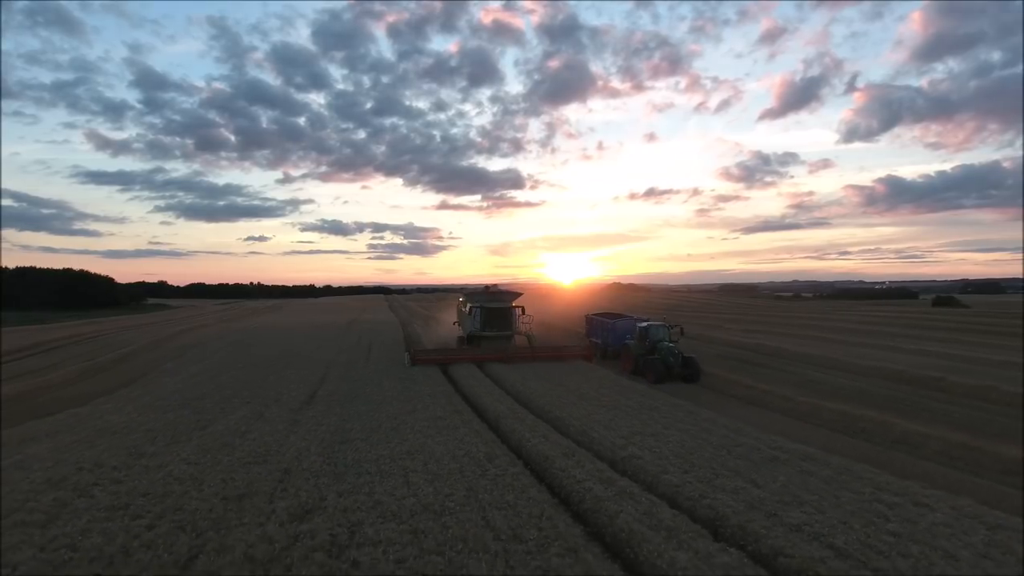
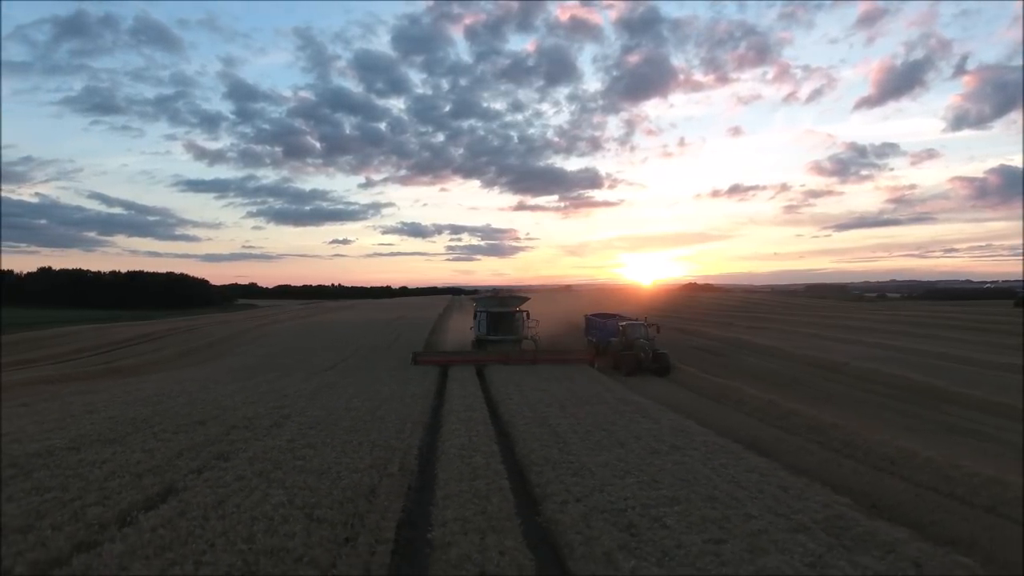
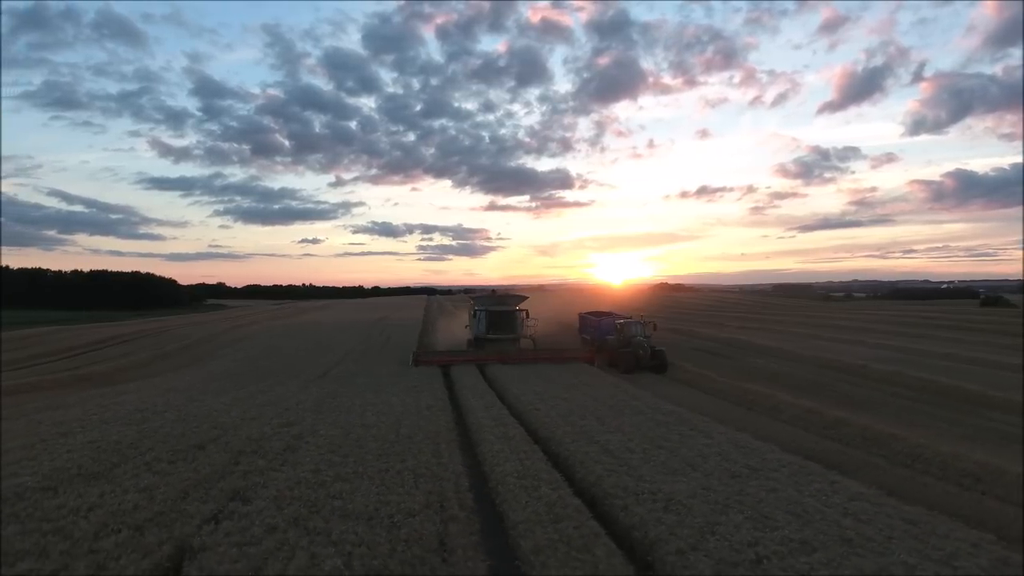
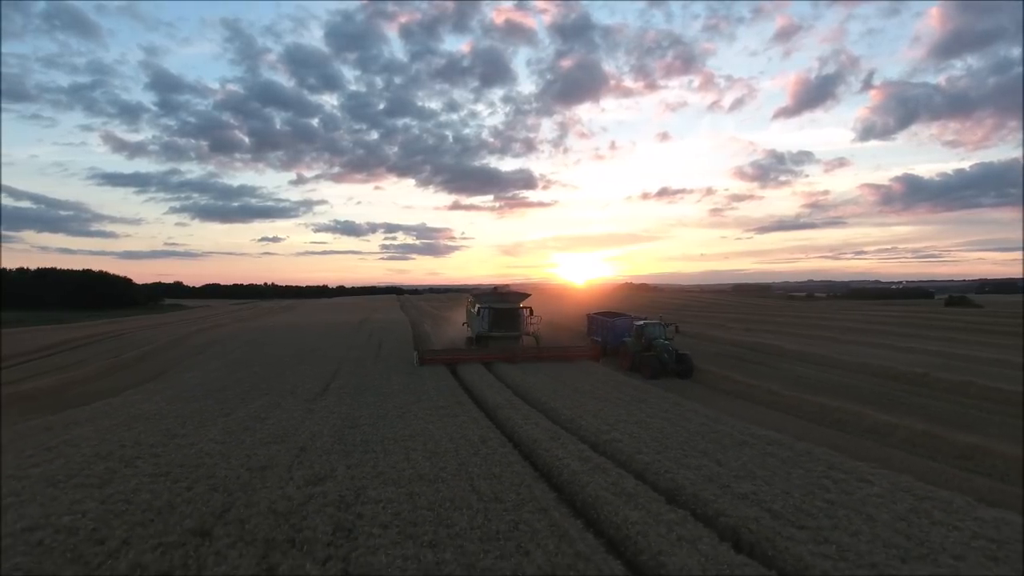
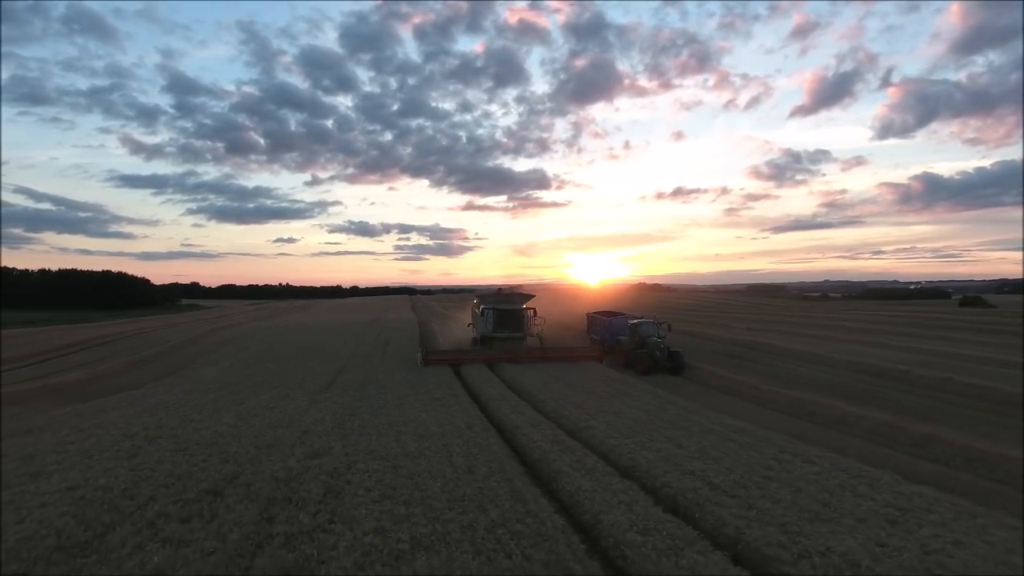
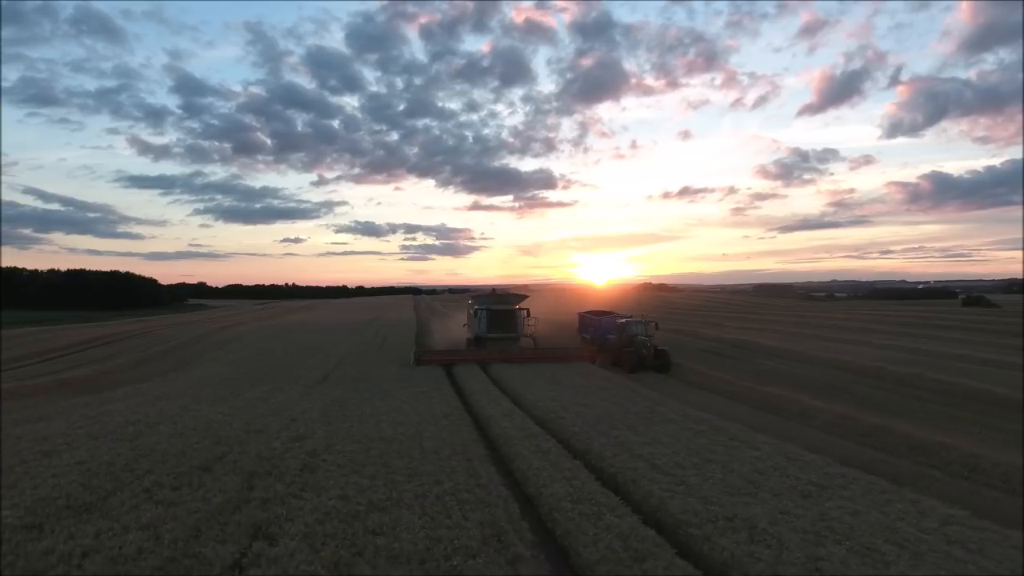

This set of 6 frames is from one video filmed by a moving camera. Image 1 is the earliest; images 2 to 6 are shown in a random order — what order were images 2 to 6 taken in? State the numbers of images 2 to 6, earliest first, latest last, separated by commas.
4, 5, 6, 3, 2
